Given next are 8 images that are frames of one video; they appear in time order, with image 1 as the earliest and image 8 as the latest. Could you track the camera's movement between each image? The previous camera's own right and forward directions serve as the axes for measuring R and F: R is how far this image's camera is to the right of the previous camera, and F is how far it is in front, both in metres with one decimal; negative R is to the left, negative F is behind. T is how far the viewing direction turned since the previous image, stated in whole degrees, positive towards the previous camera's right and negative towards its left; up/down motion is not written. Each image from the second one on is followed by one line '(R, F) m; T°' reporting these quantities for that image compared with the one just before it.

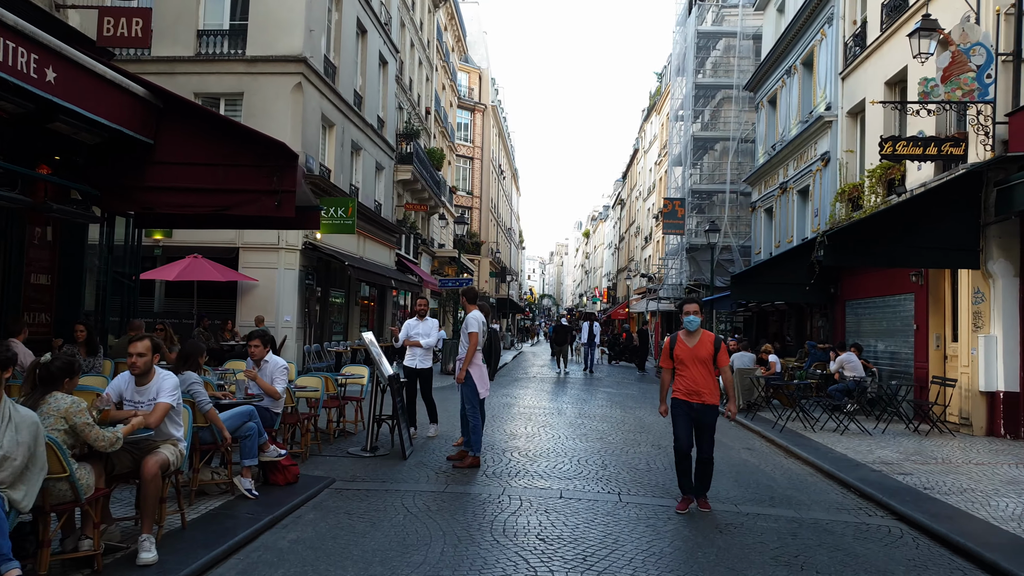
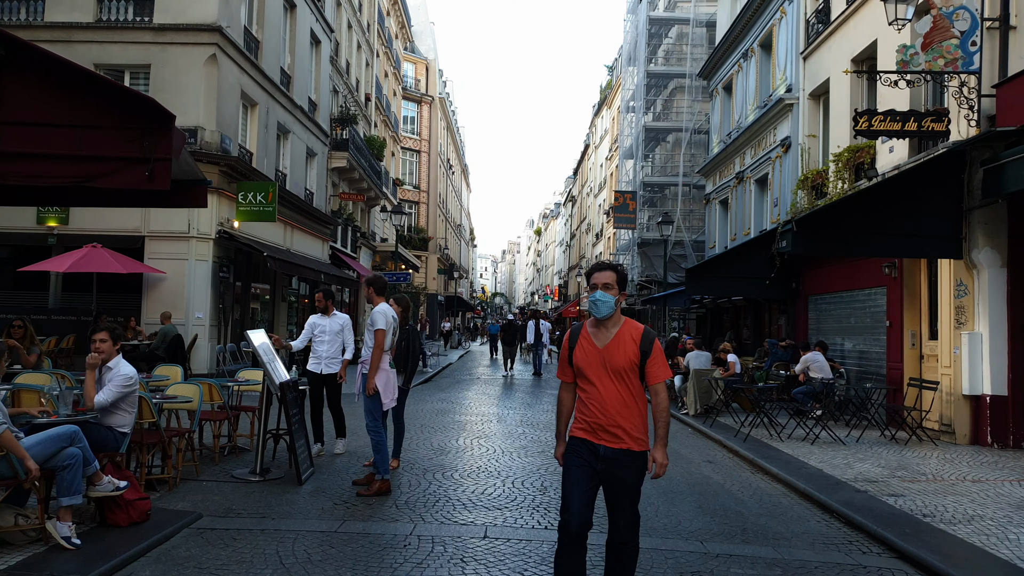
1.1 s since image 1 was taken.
(+0.3, +1.4) m; +3°
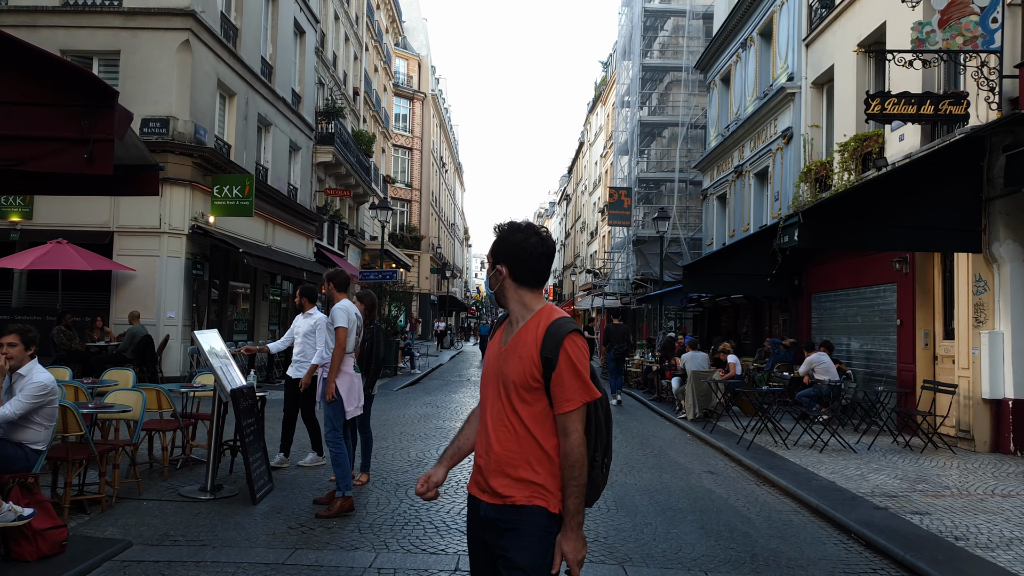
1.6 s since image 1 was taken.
(+0.1, +0.7) m; 0°
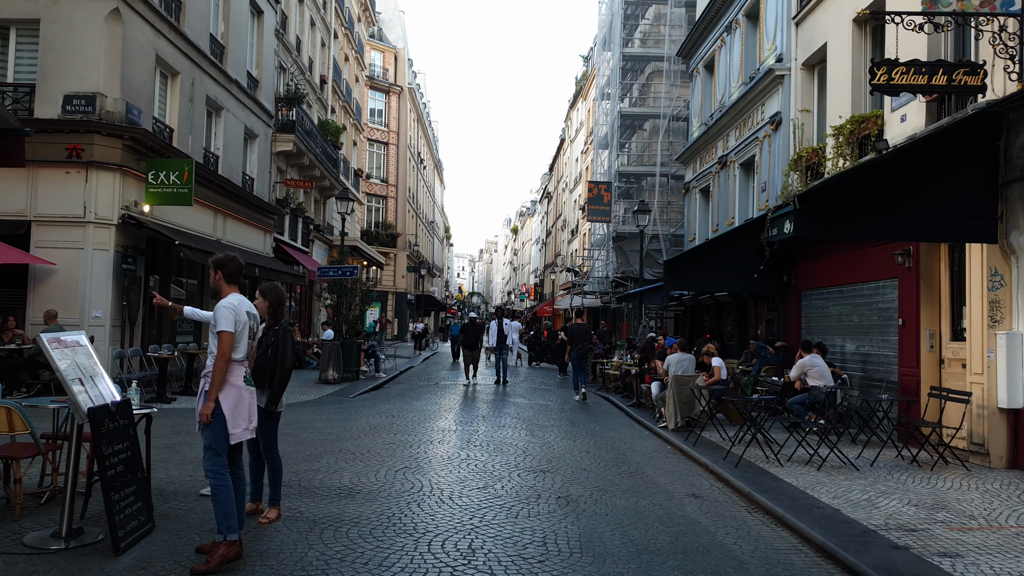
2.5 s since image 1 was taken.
(+0.3, +1.2) m; +1°
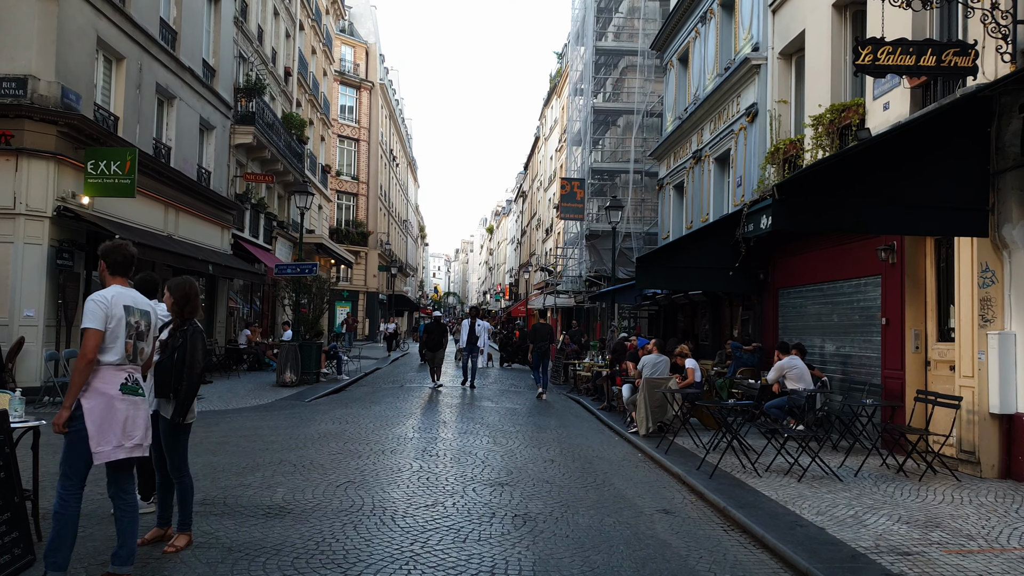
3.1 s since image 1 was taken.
(+0.2, +0.7) m; +2°
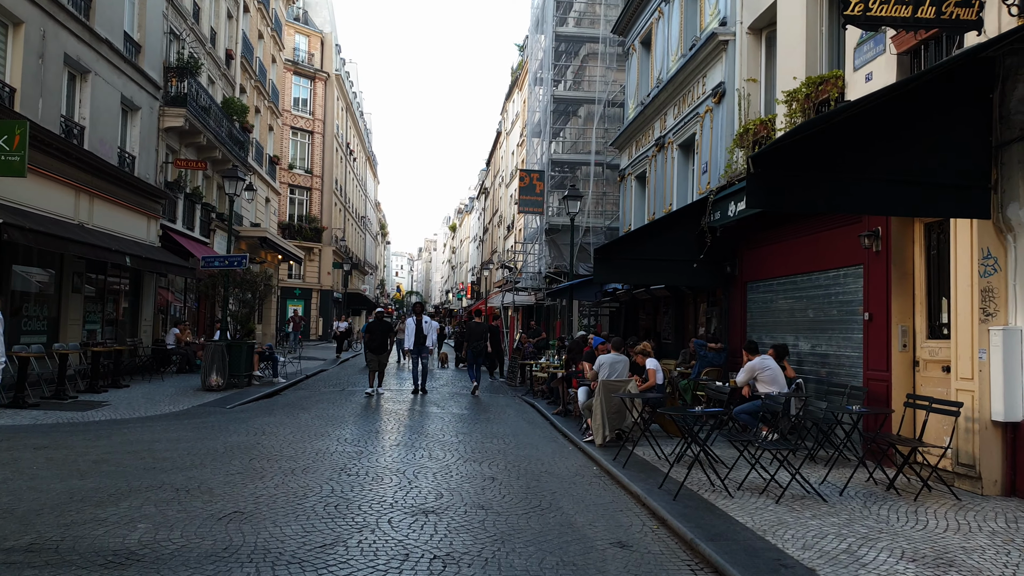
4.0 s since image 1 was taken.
(+0.3, +1.2) m; +2°
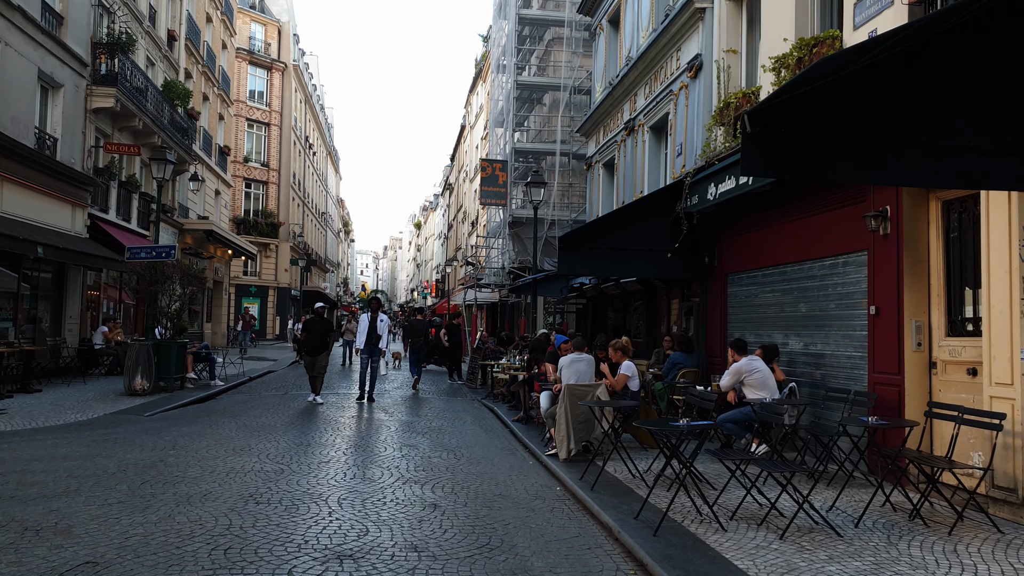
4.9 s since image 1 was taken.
(+0.2, +1.3) m; +2°
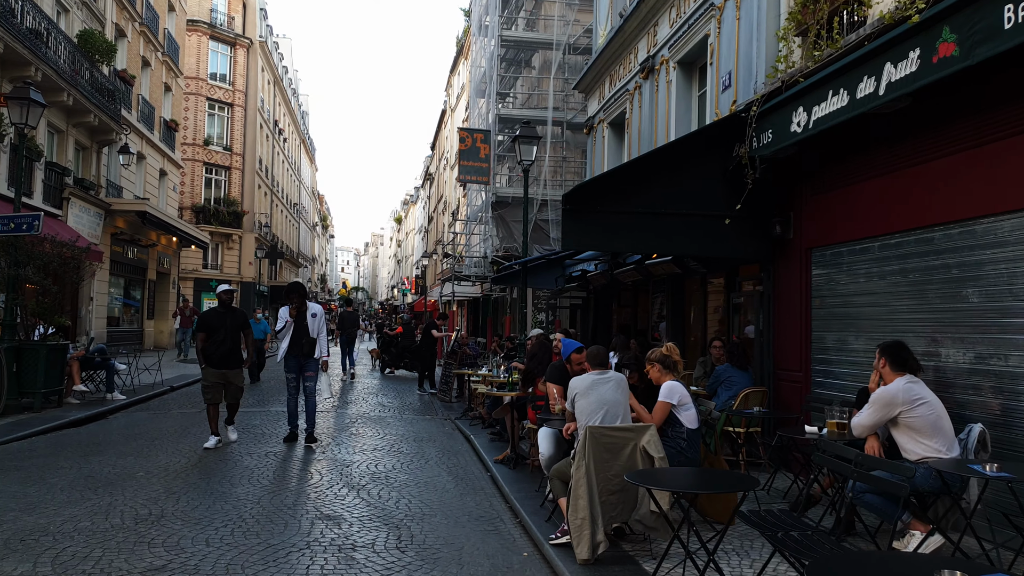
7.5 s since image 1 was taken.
(0.0, +3.6) m; +1°
